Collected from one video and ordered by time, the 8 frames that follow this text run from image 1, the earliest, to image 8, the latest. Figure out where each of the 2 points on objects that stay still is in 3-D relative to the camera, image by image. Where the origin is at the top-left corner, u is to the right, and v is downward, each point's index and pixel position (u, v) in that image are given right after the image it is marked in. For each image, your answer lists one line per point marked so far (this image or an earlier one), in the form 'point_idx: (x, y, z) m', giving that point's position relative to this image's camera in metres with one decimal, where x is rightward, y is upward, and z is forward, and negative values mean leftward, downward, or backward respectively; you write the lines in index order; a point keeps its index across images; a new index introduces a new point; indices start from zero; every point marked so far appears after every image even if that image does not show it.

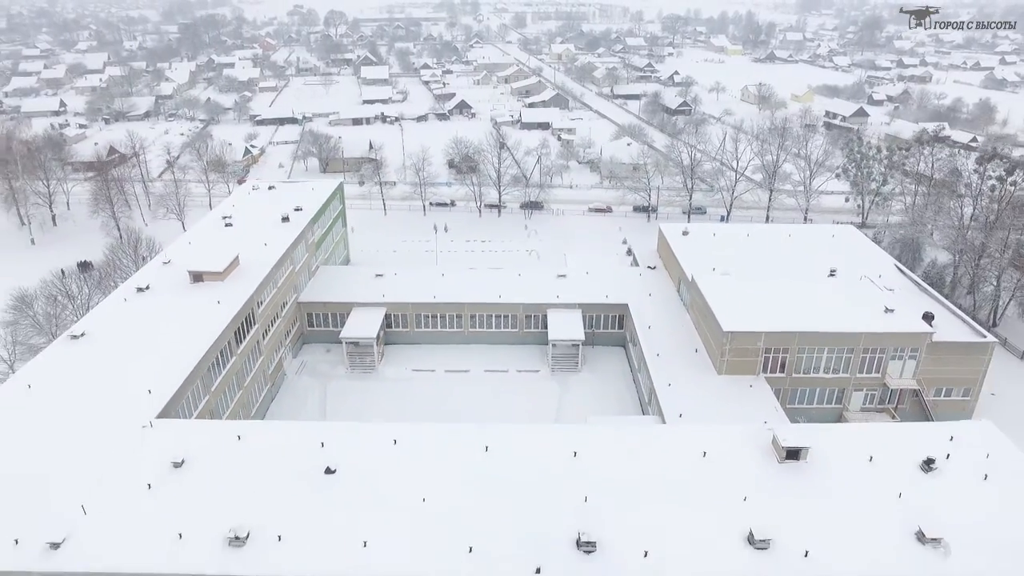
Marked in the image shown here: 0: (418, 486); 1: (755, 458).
0: (-2.2, -4.8, +18.4) m
1: (+6.2, -4.2, +19.7) m
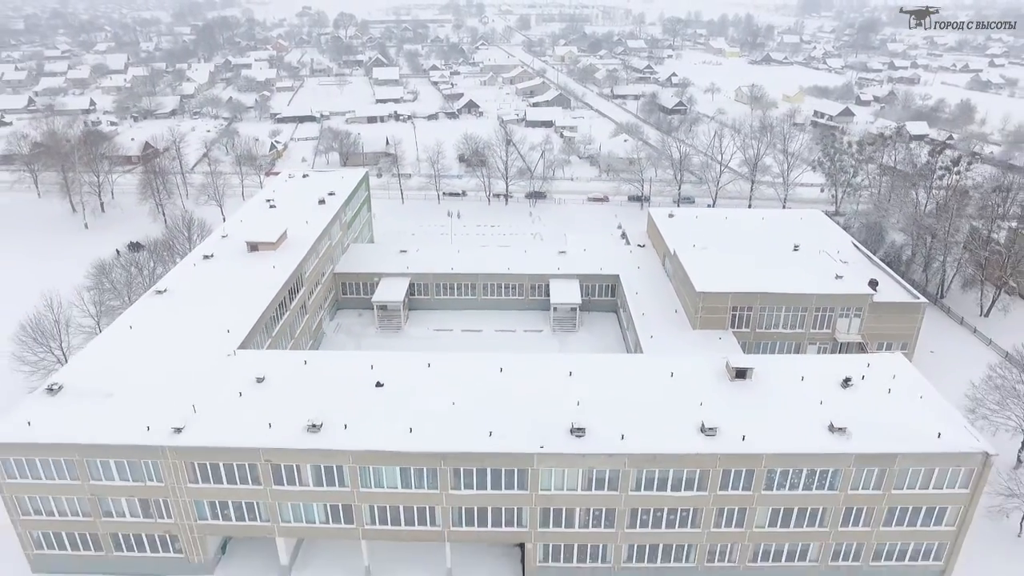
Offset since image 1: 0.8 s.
0: (-1.9, -3.3, +23.9) m
1: (+6.5, -2.7, +25.1) m
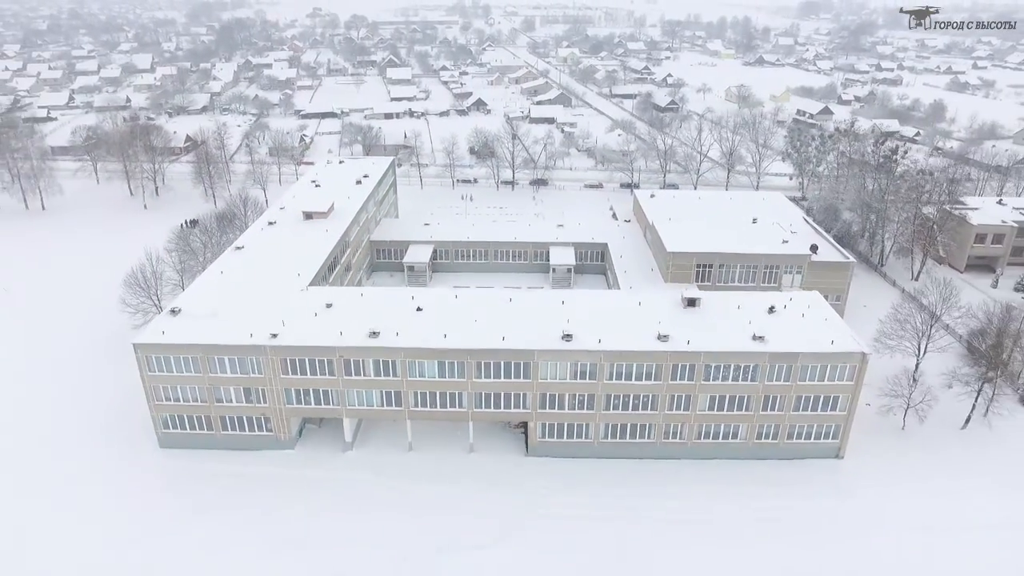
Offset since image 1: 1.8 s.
0: (-1.6, -1.1, +32.0) m
1: (+6.8, -0.6, +33.2) m
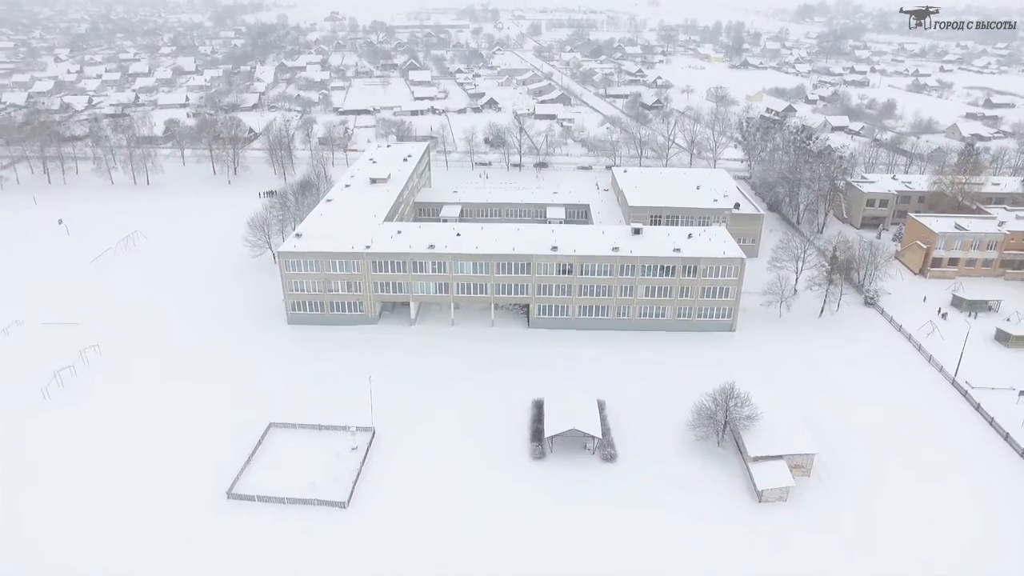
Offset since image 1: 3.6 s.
0: (-1.2, +3.3, +49.1) m
1: (+7.3, +3.8, +50.2) m
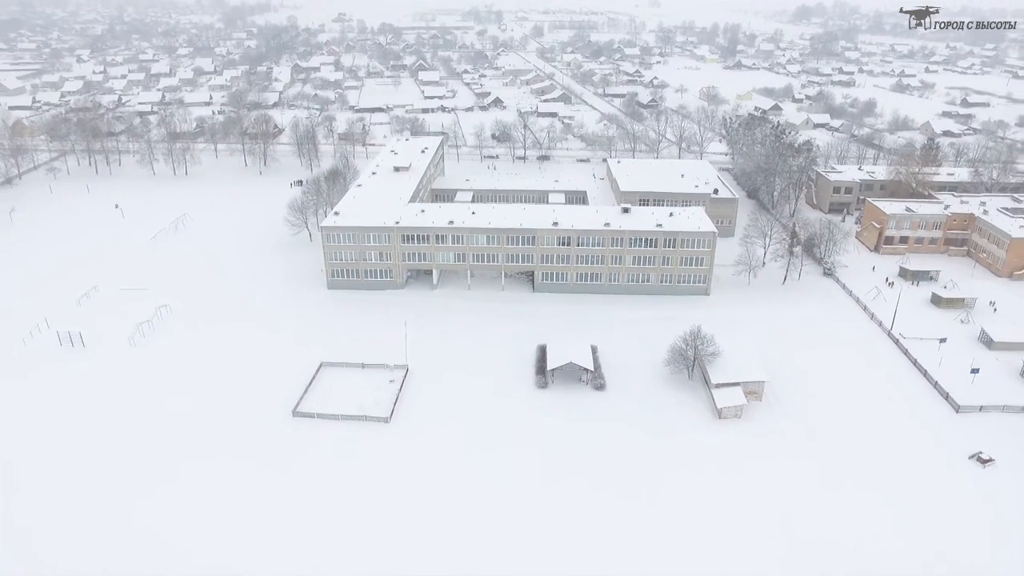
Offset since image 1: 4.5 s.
0: (-0.6, +5.5, +57.5) m
1: (+7.8, +6.0, +58.5) m
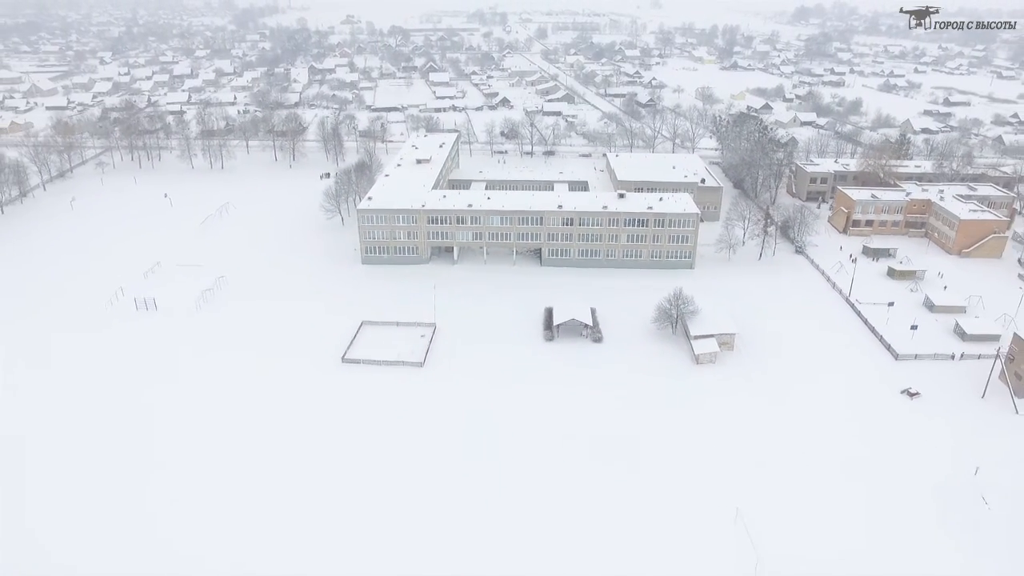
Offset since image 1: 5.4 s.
0: (+0.3, +7.6, +66.0) m
1: (+8.8, +8.1, +67.0) m
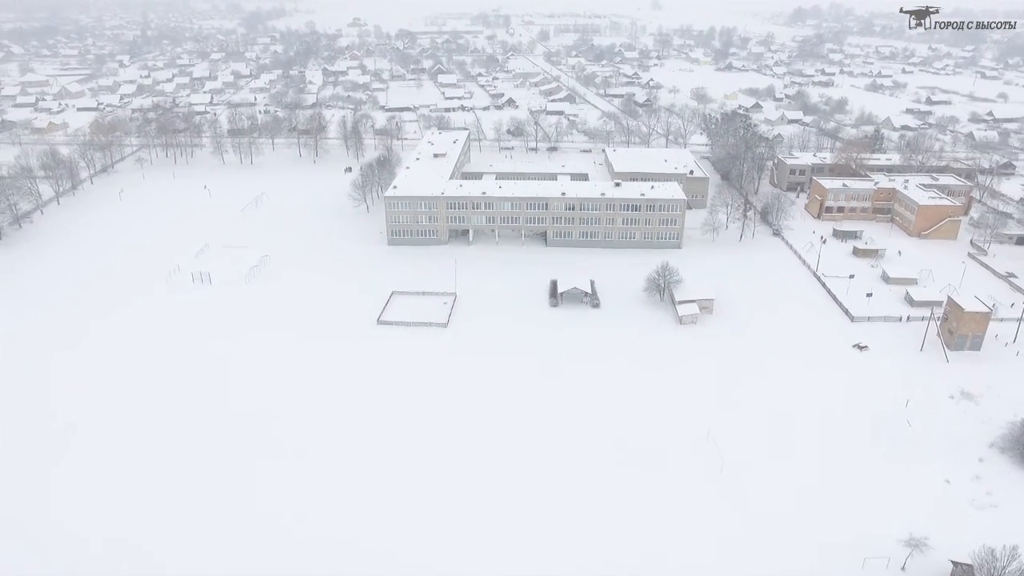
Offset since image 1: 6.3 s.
0: (+1.1, +9.8, +74.5) m
1: (+9.6, +10.3, +75.6) m
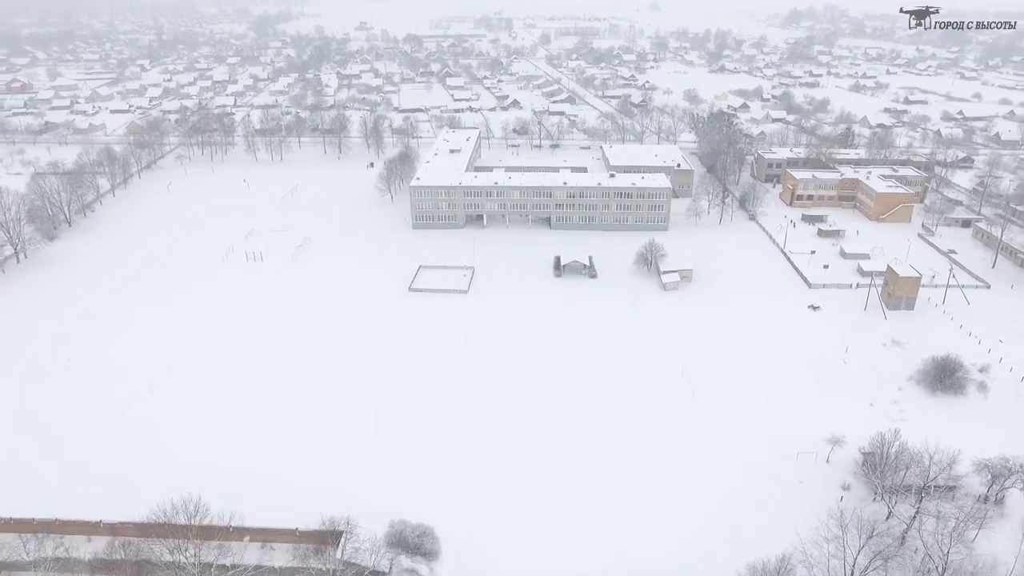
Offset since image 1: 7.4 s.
0: (+2.0, +12.2, +85.4) m
1: (+10.5, +12.8, +86.4) m
